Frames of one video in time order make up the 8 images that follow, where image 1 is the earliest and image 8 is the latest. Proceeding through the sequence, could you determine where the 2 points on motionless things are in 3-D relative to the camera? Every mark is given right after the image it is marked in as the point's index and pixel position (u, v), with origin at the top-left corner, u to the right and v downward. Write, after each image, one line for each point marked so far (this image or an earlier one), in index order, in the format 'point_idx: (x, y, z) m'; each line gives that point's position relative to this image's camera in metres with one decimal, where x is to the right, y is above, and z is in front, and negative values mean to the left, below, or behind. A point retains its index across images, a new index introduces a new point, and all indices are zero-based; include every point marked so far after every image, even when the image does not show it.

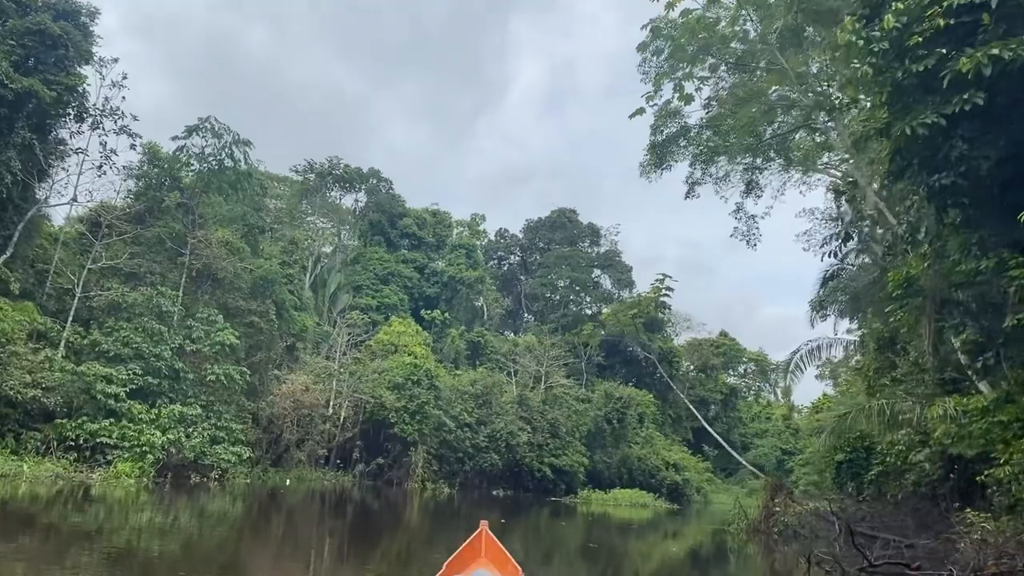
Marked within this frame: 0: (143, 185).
0: (-8.4, +2.3, +19.2) m
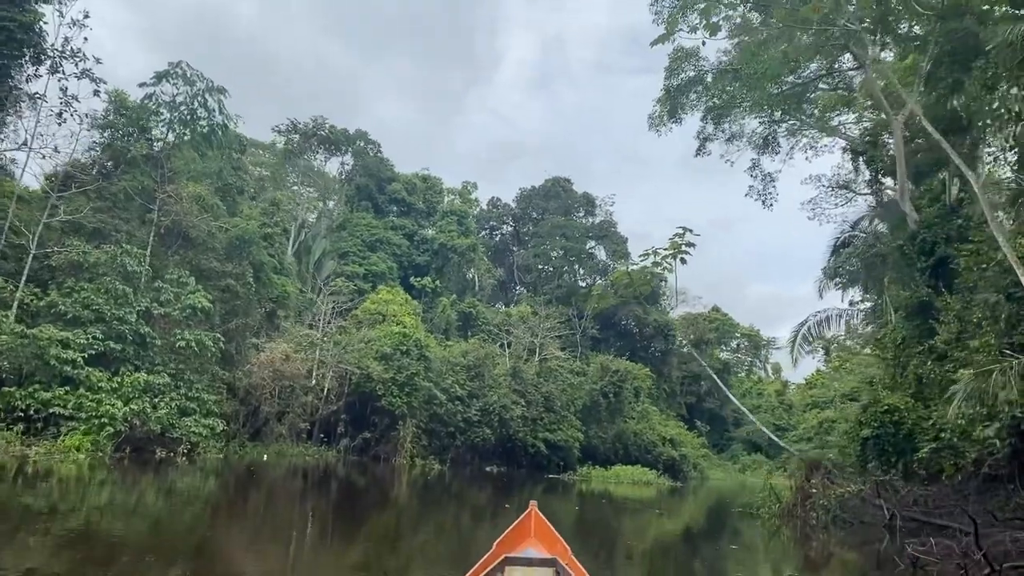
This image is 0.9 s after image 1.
0: (-8.5, +3.2, +17.6) m
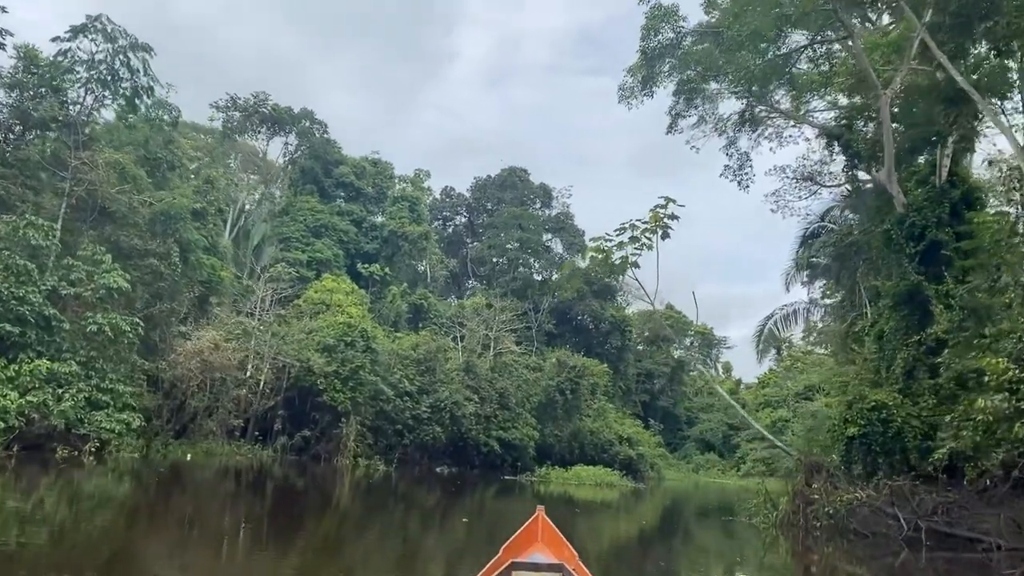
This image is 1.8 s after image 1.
0: (-9.3, +3.6, +15.6) m
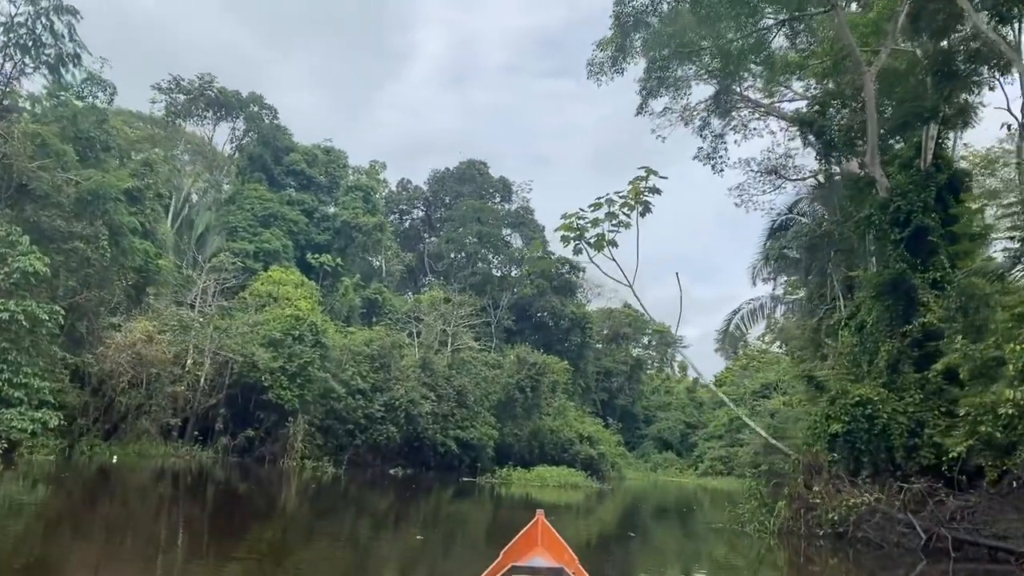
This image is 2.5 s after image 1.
0: (-9.9, +3.9, +14.1) m
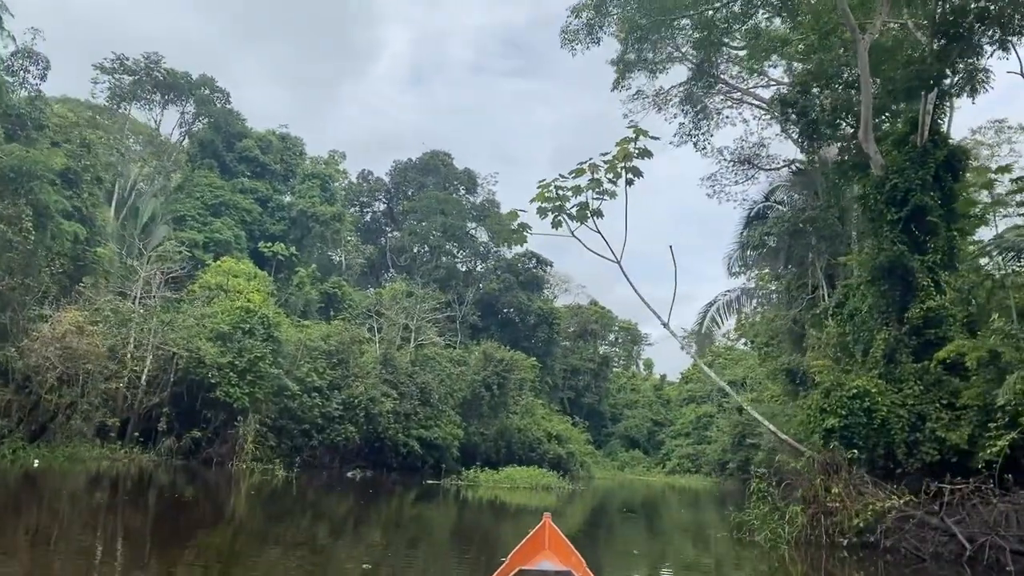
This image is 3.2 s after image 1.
0: (-10.4, +4.1, +12.5) m
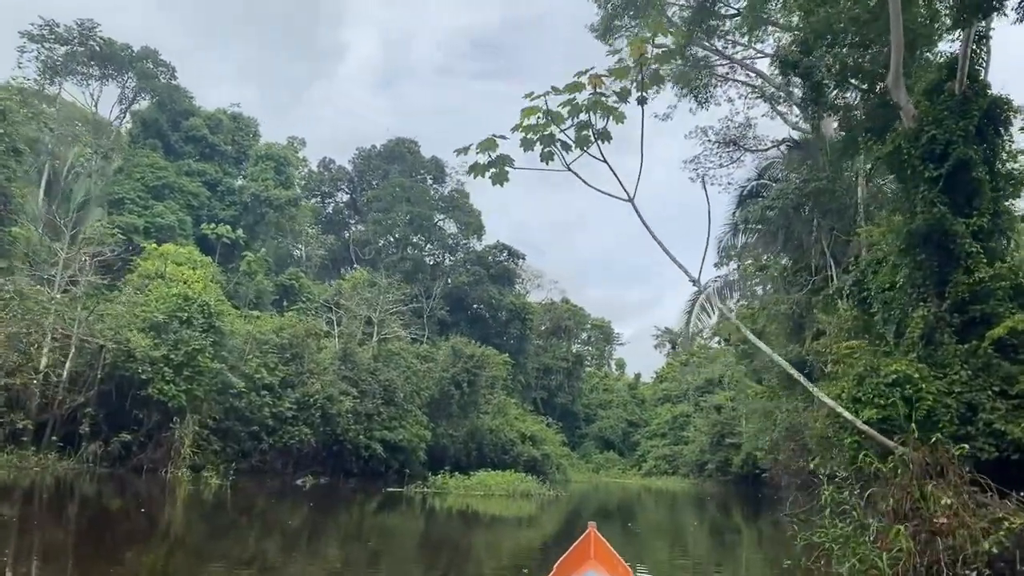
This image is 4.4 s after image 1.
0: (-10.8, +4.4, +10.2) m
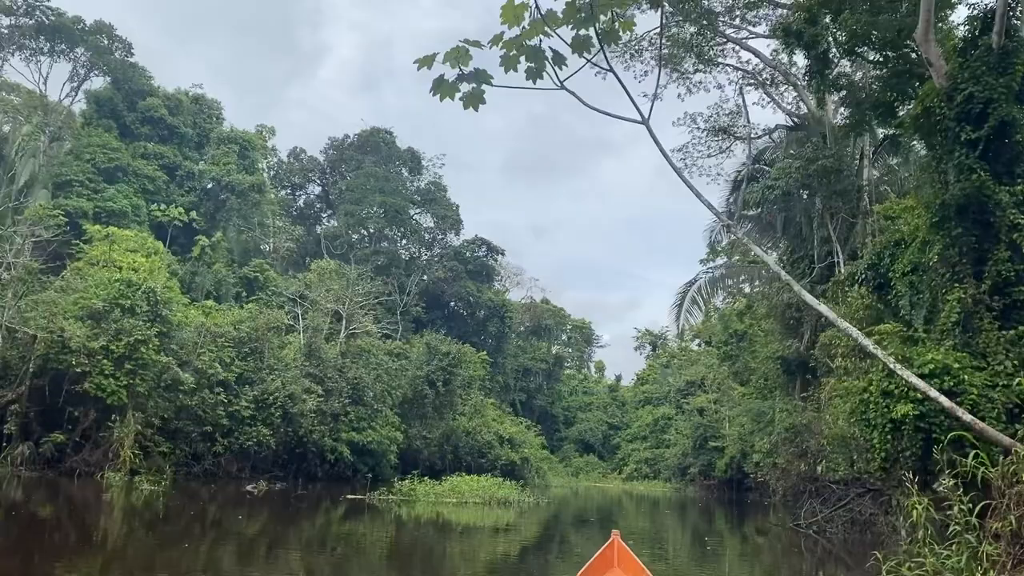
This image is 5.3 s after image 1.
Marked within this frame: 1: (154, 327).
0: (-11.0, +4.7, +8.5) m
1: (-6.6, -0.7, +15.6) m
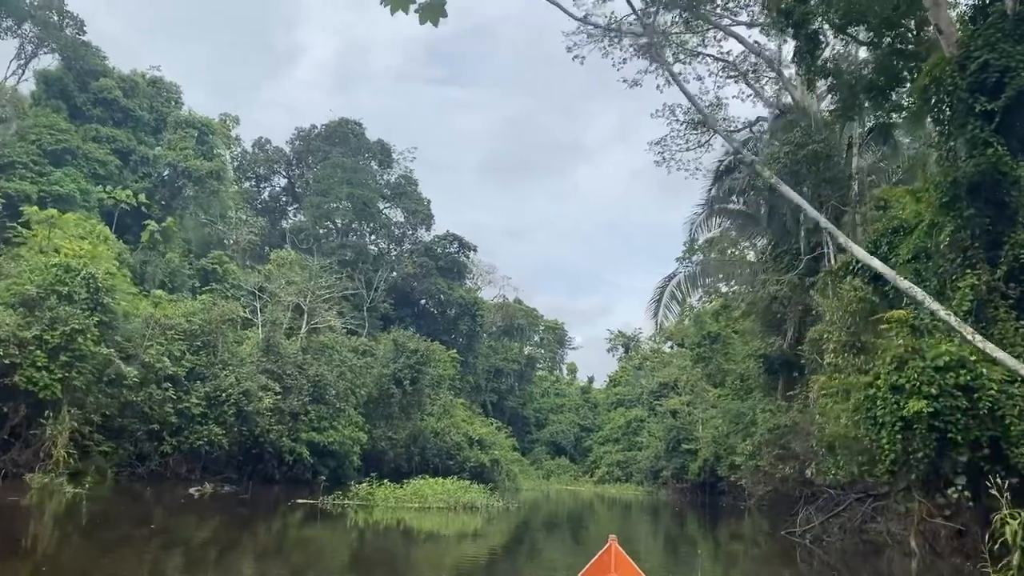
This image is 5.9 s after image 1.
0: (-11.2, +5.0, +7.2) m
1: (-7.1, -0.5, +14.4) m
